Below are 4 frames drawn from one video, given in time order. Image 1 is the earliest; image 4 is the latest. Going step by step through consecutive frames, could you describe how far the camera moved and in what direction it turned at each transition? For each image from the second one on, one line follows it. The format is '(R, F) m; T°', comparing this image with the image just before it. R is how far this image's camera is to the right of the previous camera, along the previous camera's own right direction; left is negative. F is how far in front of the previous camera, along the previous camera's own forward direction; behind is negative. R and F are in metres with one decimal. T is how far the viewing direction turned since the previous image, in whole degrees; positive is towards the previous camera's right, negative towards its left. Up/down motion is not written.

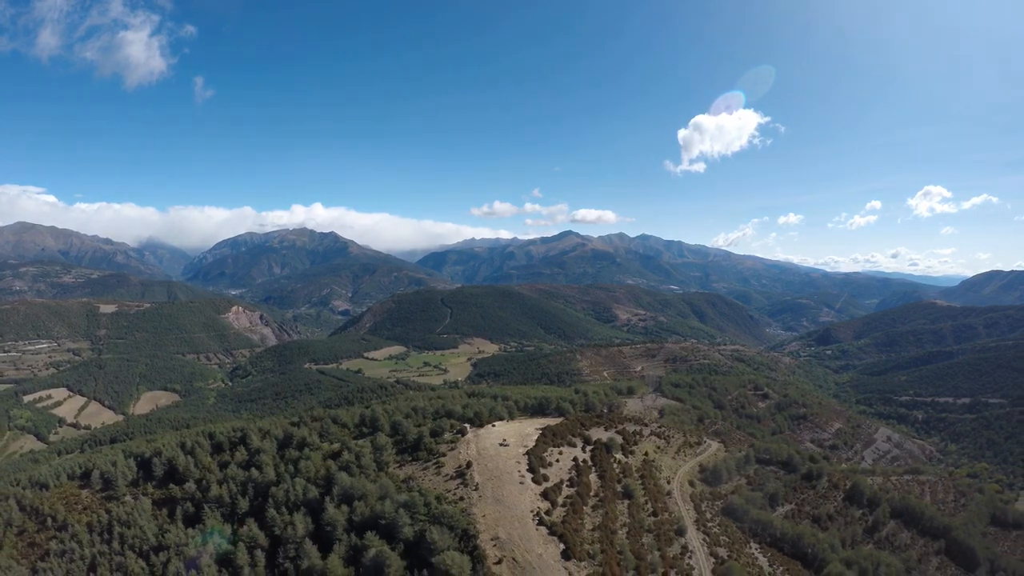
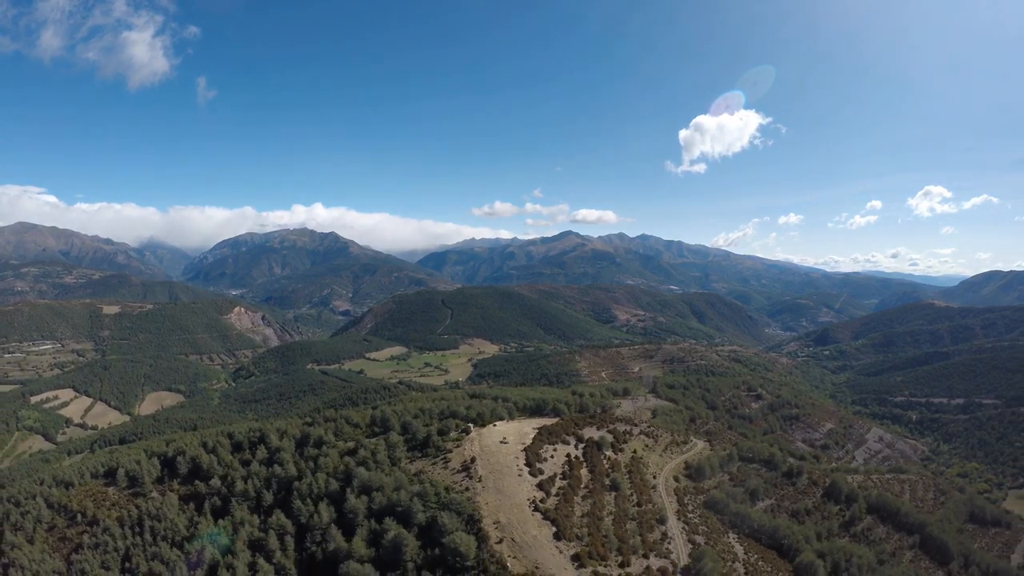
(0.0, -2.6) m; 0°
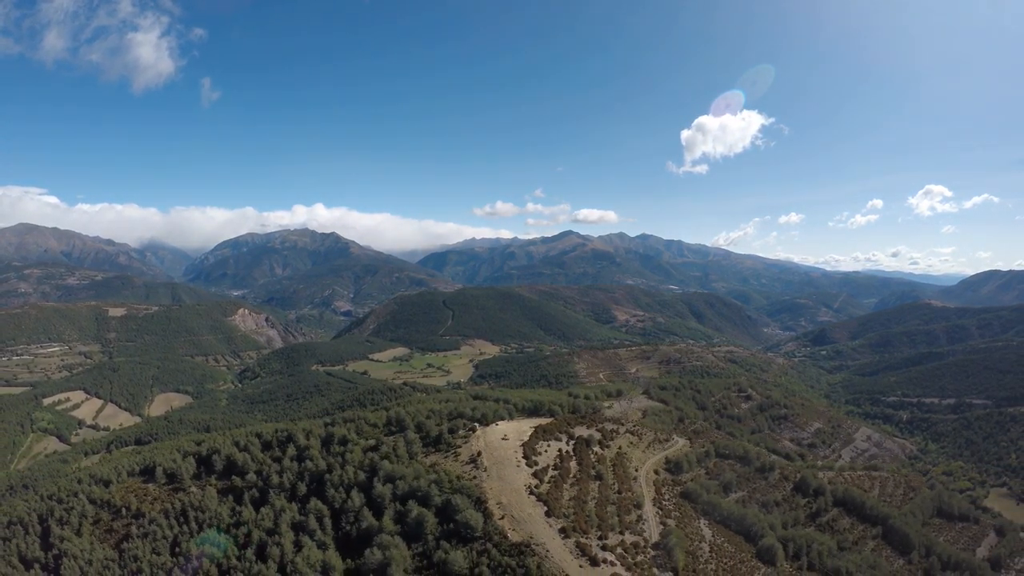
(+0.1, -4.3) m; 0°
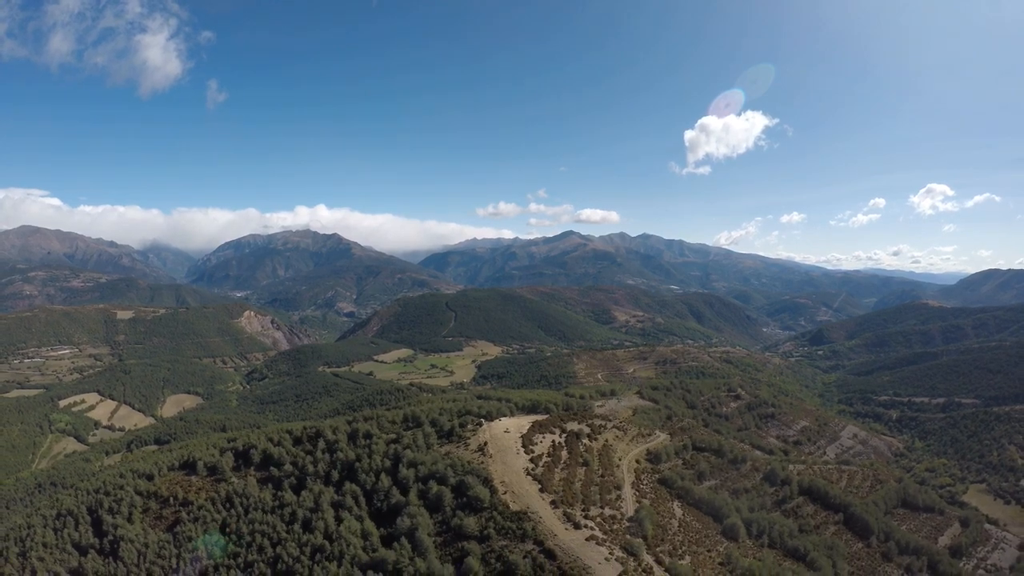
(+0.1, -5.6) m; 0°
